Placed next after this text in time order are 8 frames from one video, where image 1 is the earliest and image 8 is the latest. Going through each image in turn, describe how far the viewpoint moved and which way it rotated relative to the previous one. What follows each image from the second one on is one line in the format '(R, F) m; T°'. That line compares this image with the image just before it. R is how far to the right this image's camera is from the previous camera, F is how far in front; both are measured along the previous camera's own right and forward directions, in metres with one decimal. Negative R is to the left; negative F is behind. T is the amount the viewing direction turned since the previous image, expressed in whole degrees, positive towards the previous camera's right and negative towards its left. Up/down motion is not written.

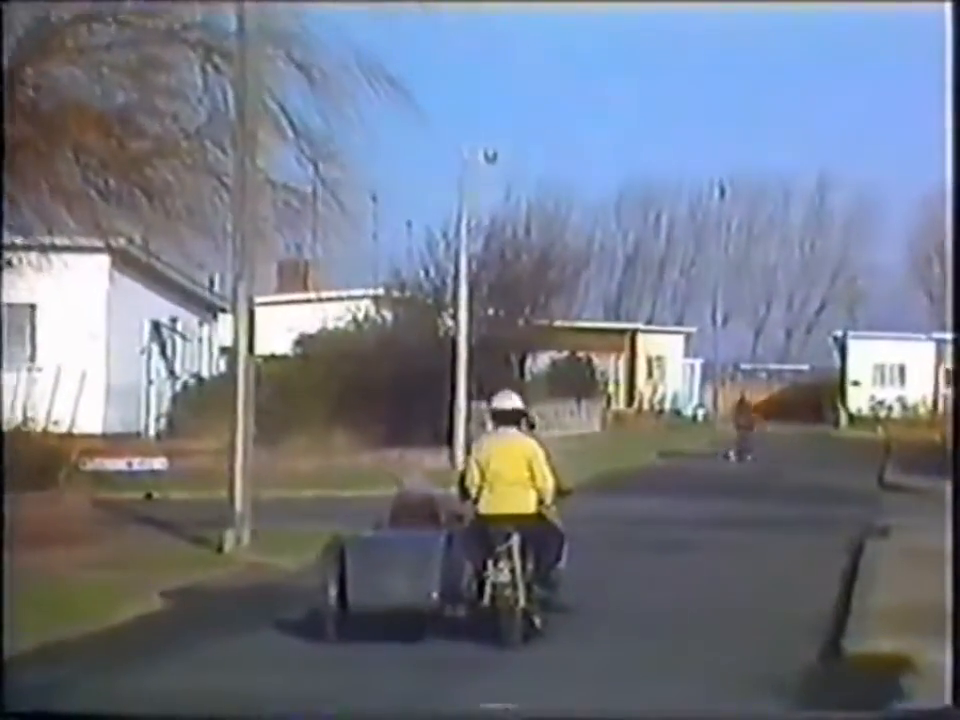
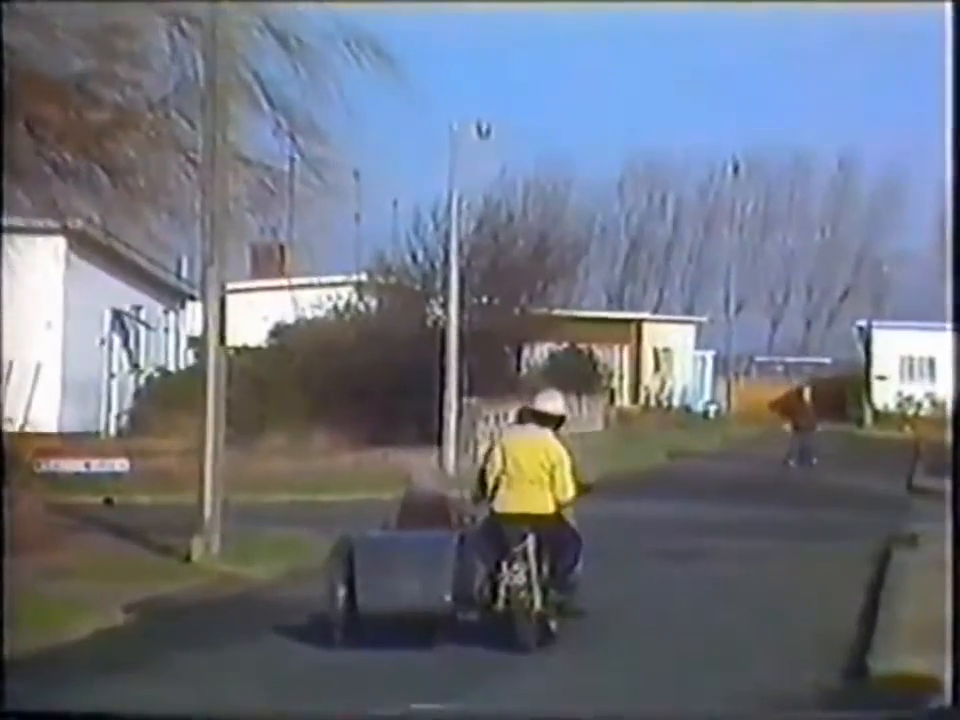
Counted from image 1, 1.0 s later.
(0.0, +1.2) m; 0°
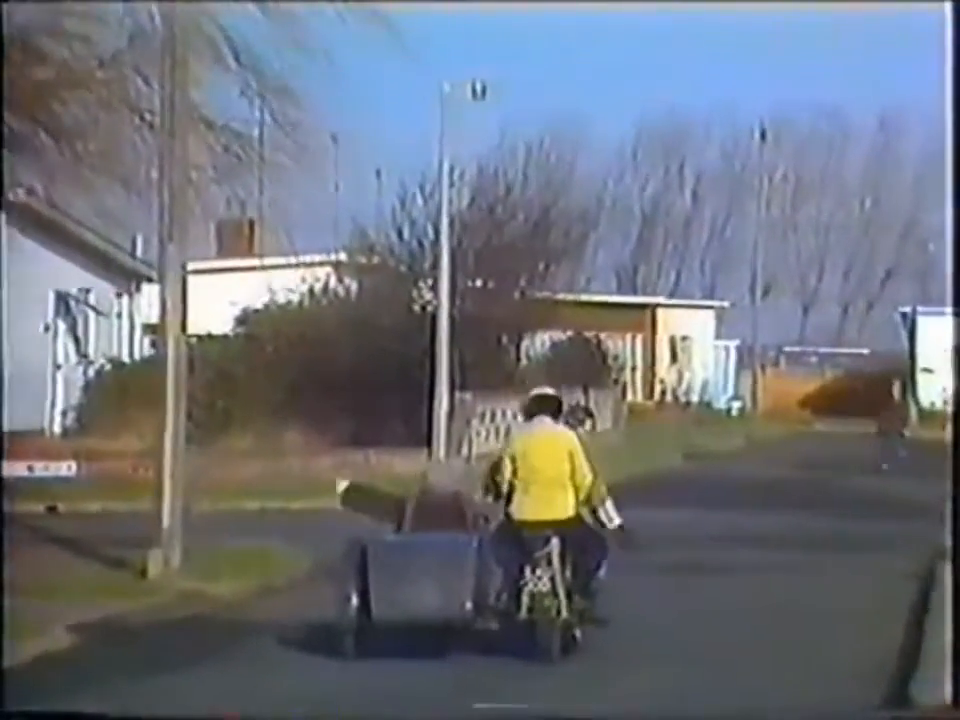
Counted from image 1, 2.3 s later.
(-0.2, +1.5) m; +1°
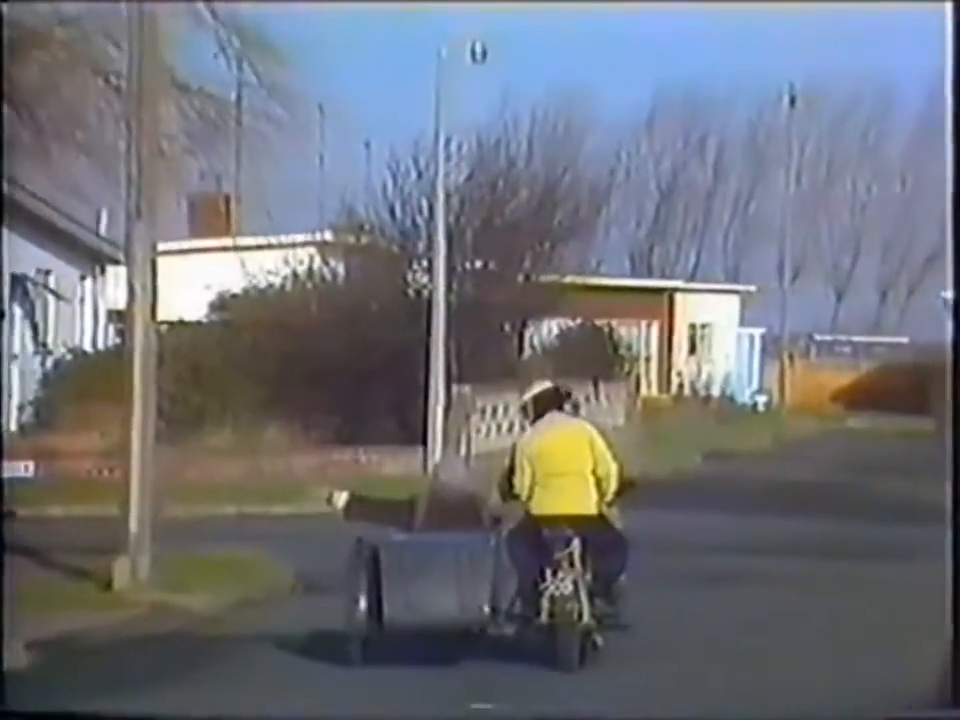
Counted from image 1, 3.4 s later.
(-0.1, +1.0) m; +1°
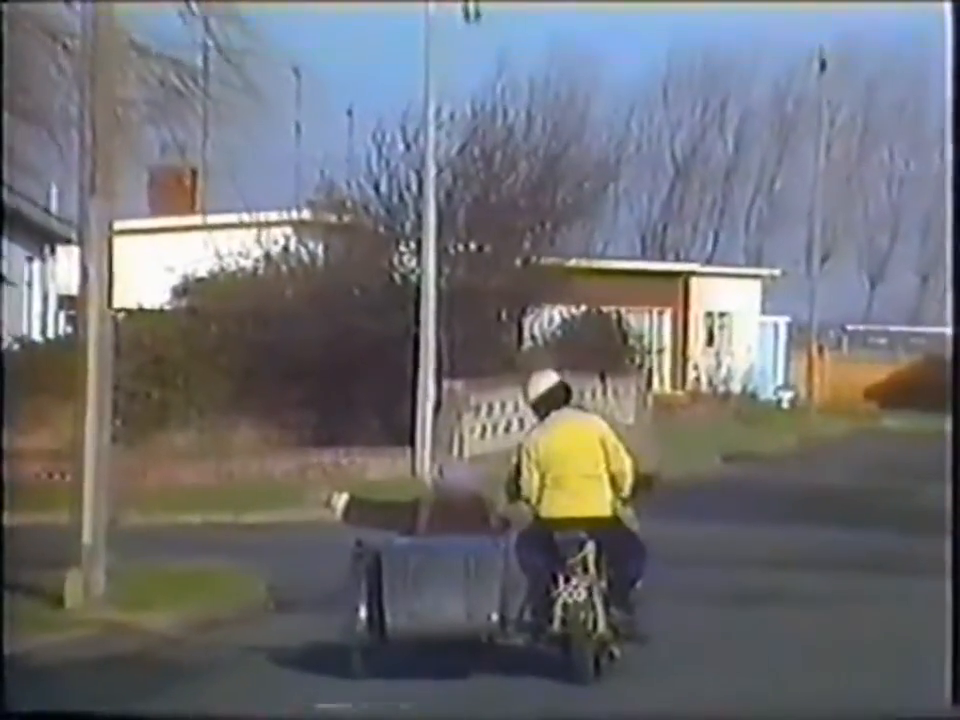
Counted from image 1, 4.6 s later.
(-0.2, +1.0) m; +1°
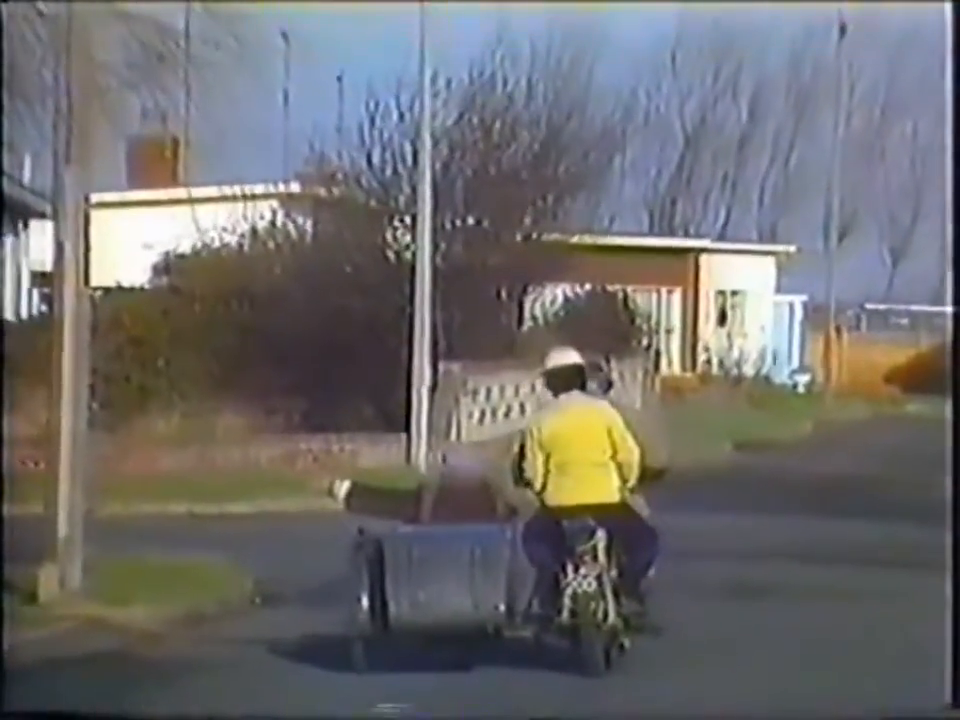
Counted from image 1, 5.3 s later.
(-0.1, +0.5) m; +1°
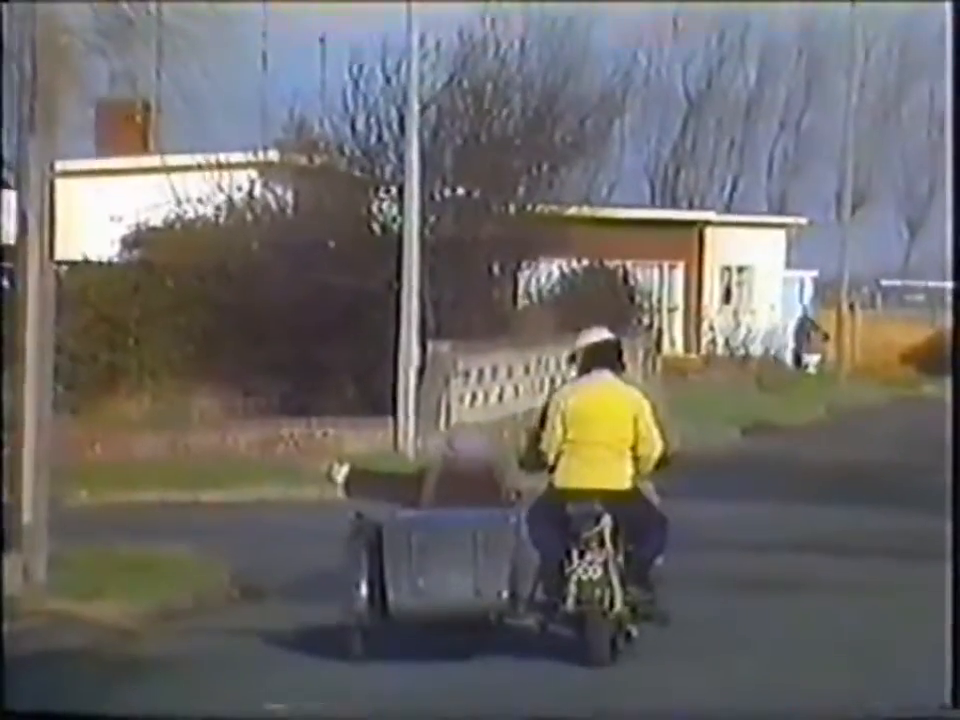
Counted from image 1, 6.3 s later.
(-0.1, +0.5) m; +1°
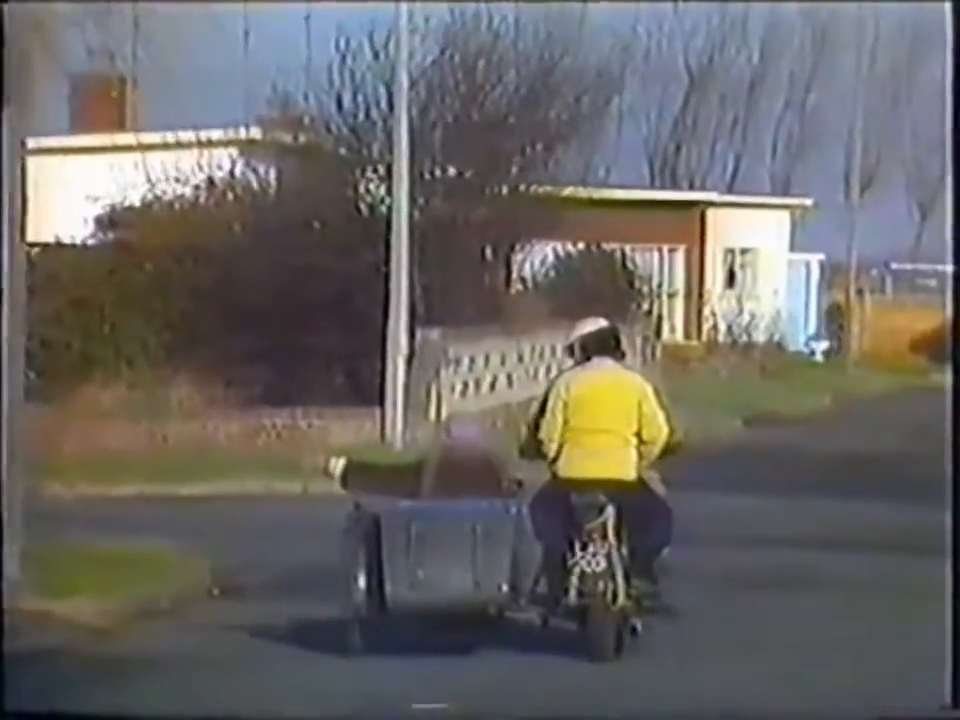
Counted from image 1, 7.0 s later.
(0.0, +0.4) m; +1°
